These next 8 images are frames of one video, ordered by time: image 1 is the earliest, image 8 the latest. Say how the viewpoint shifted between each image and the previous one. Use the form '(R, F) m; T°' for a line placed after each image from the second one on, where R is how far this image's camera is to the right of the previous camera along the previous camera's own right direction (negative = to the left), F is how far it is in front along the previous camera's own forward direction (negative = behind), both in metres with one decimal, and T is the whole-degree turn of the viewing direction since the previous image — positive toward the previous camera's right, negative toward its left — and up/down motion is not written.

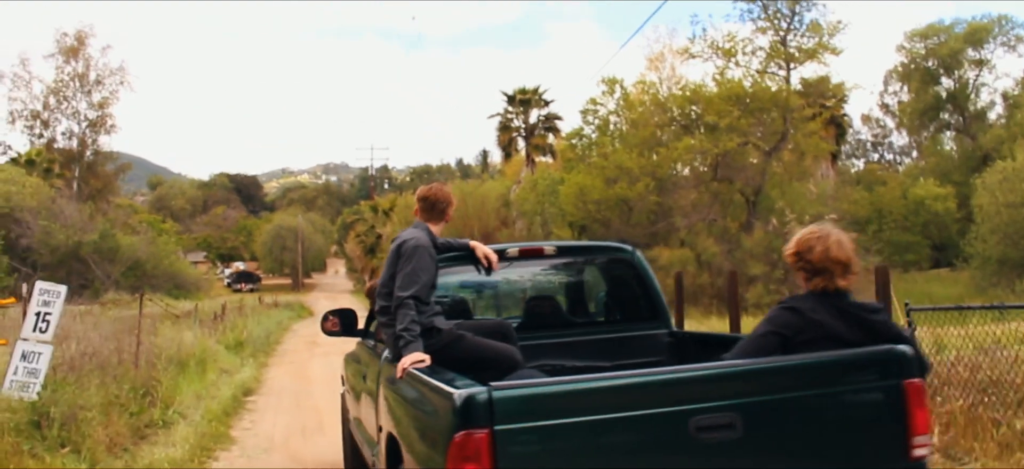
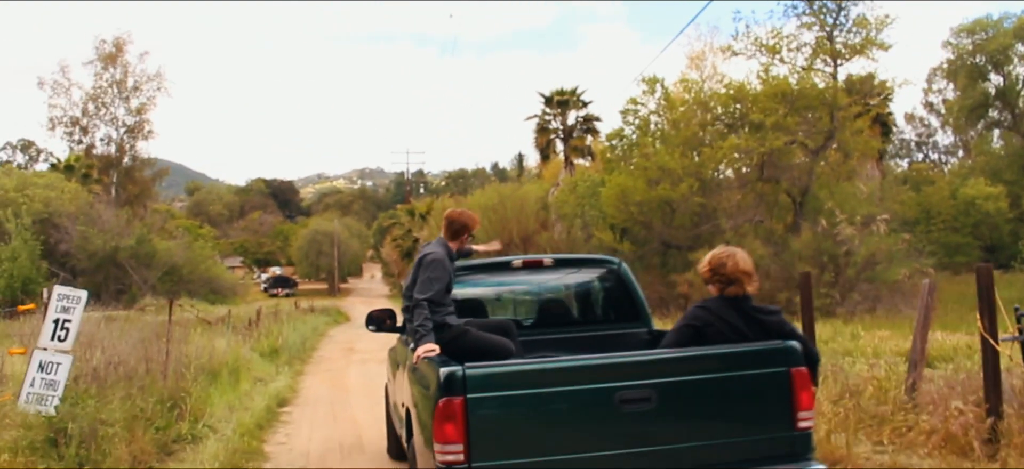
(-0.2, +0.8) m; -2°
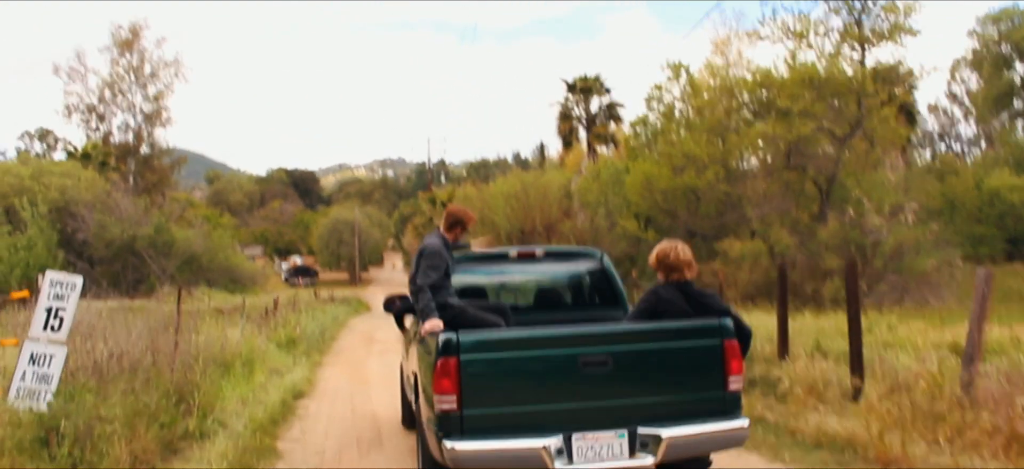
(-0.1, +0.6) m; -1°
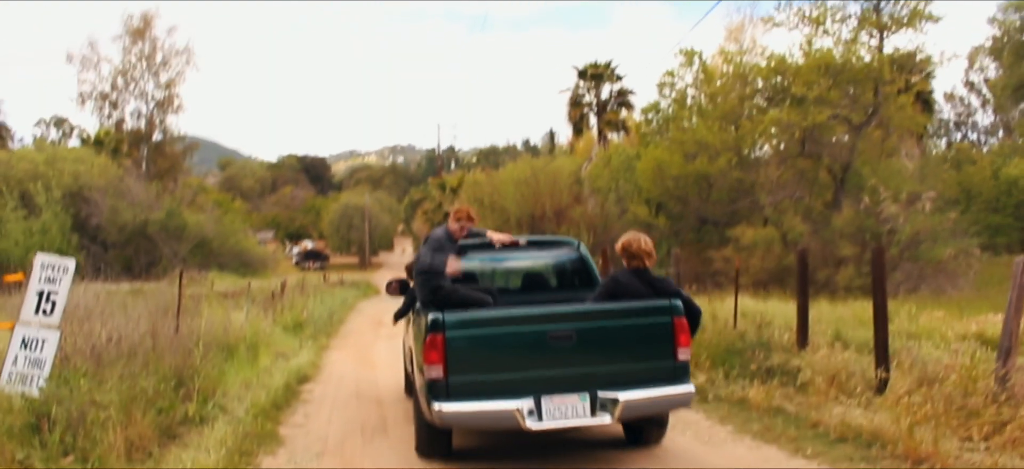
(0.0, +0.3) m; -1°
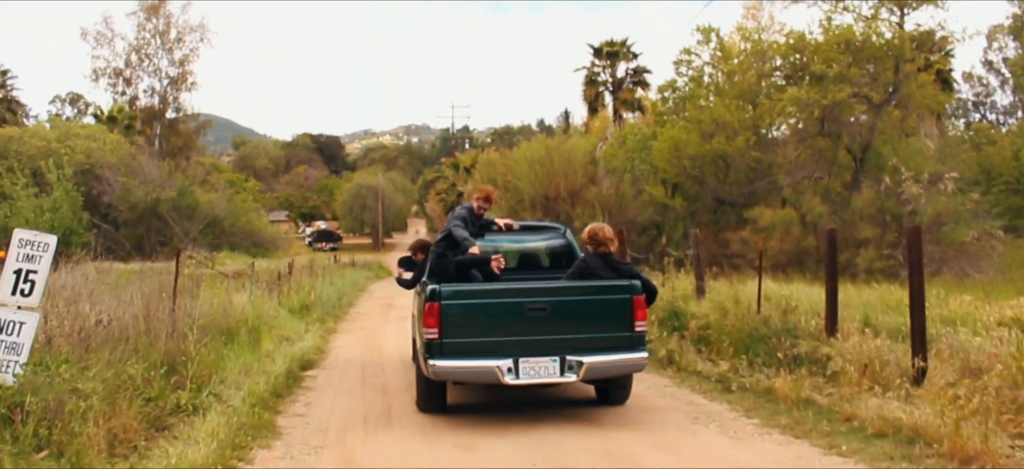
(0.0, +0.6) m; -1°
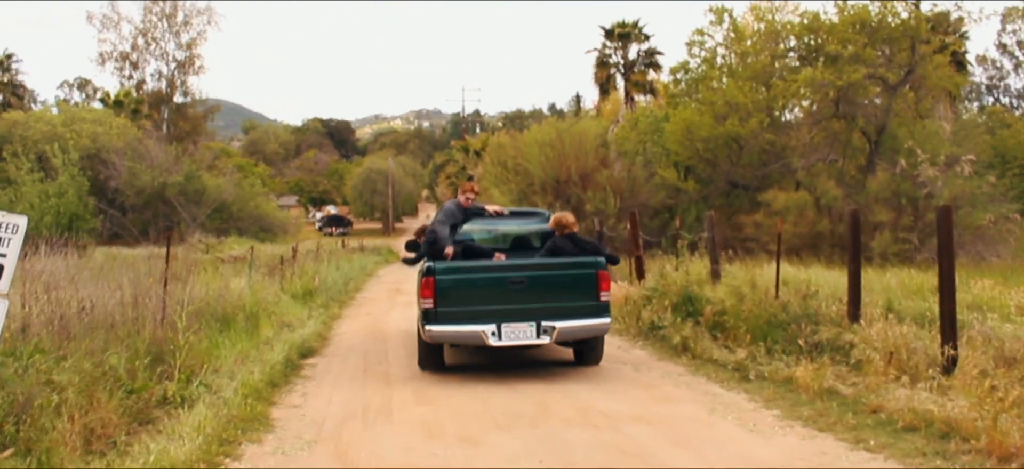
(0.0, +0.5) m; -1°
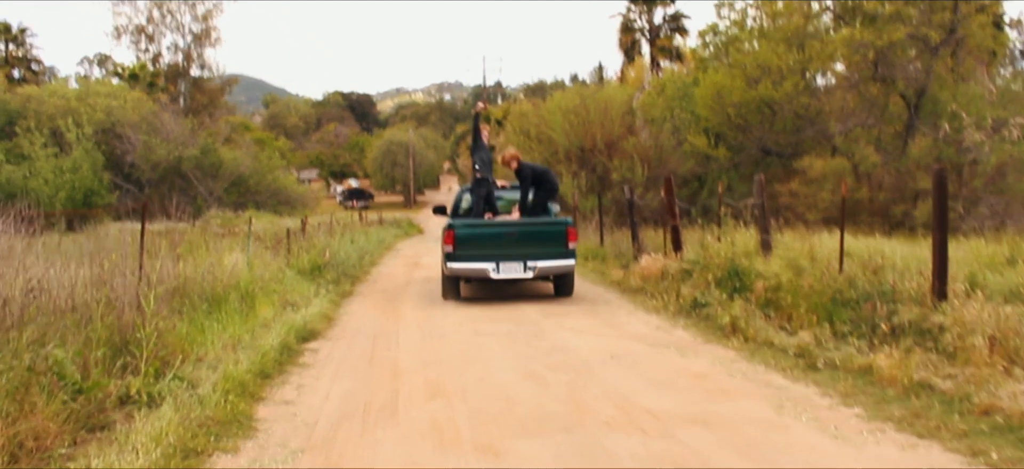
(0.0, +1.3) m; -1°
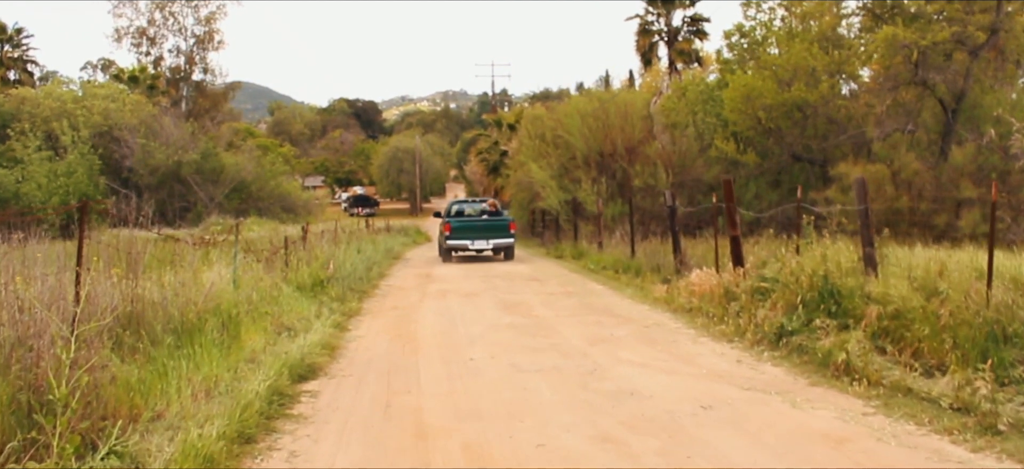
(-0.4, +2.2) m; 0°
